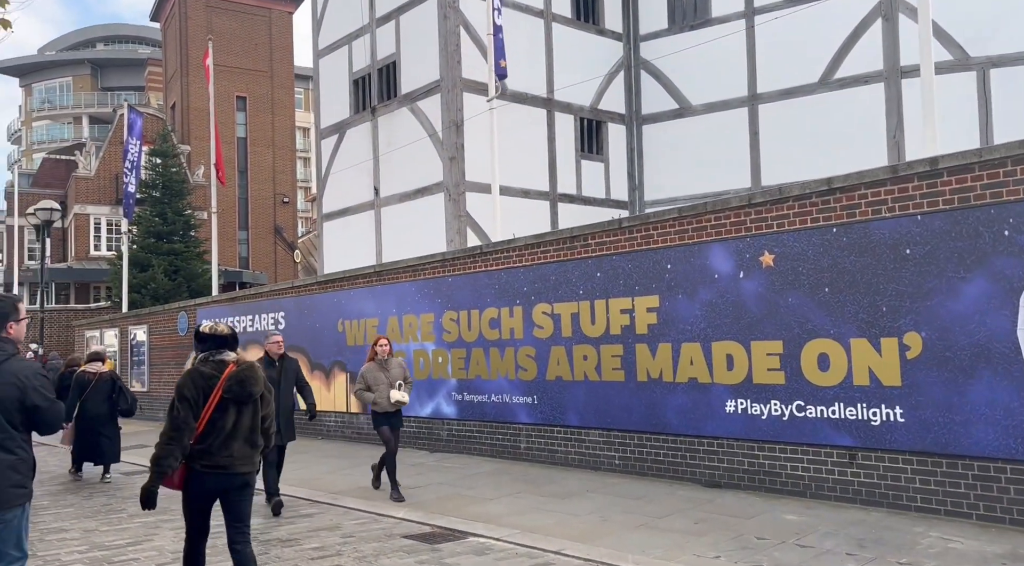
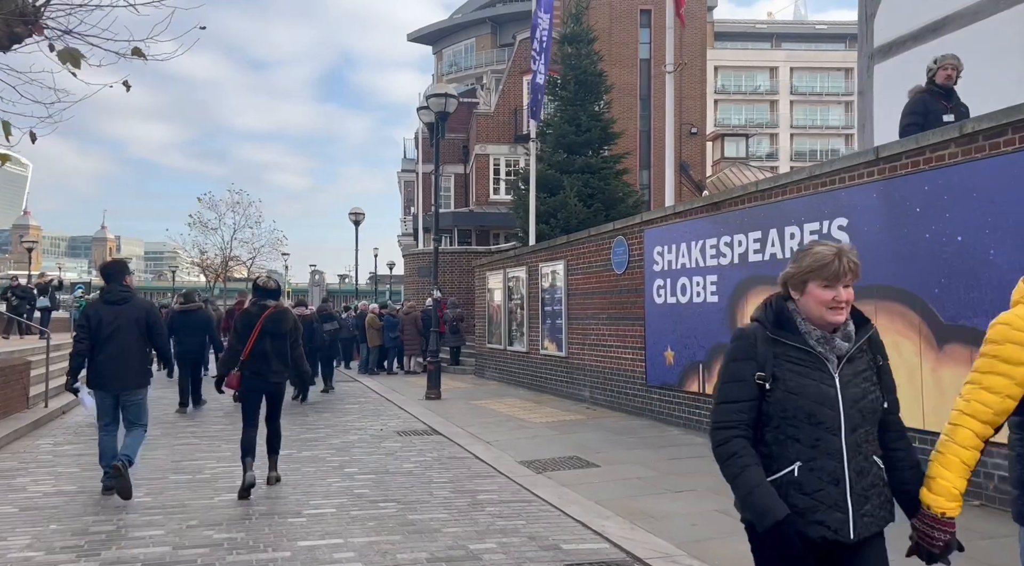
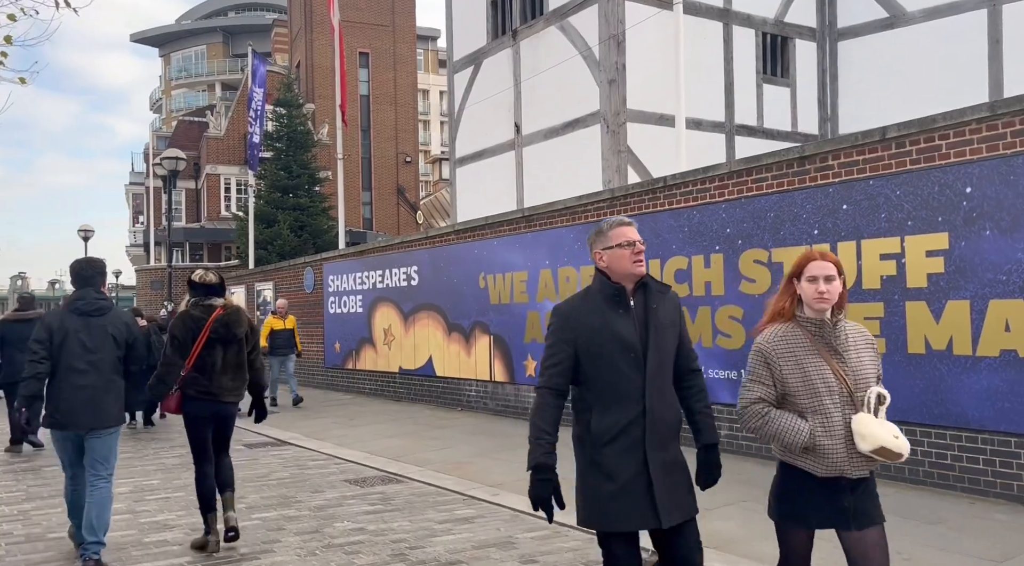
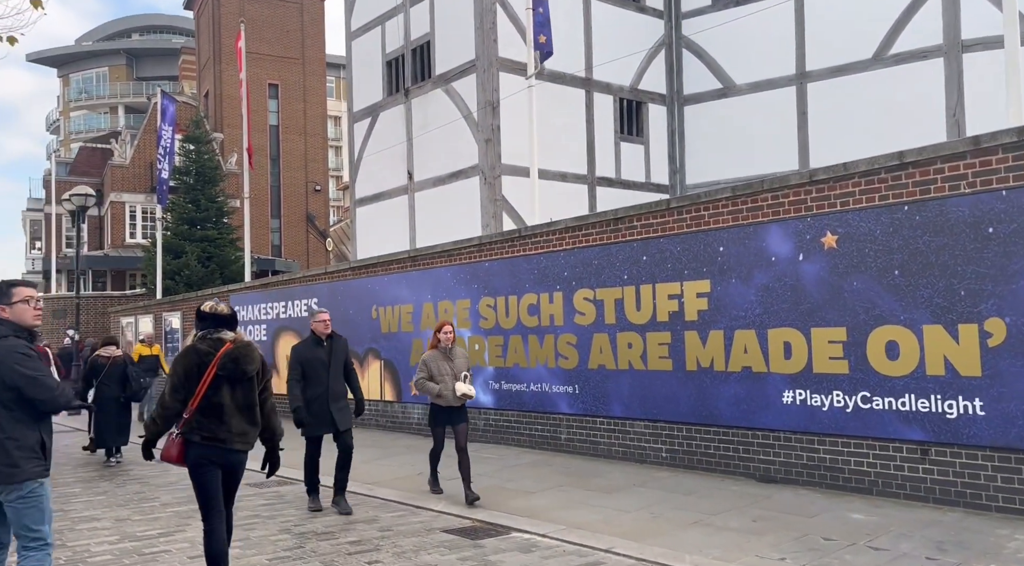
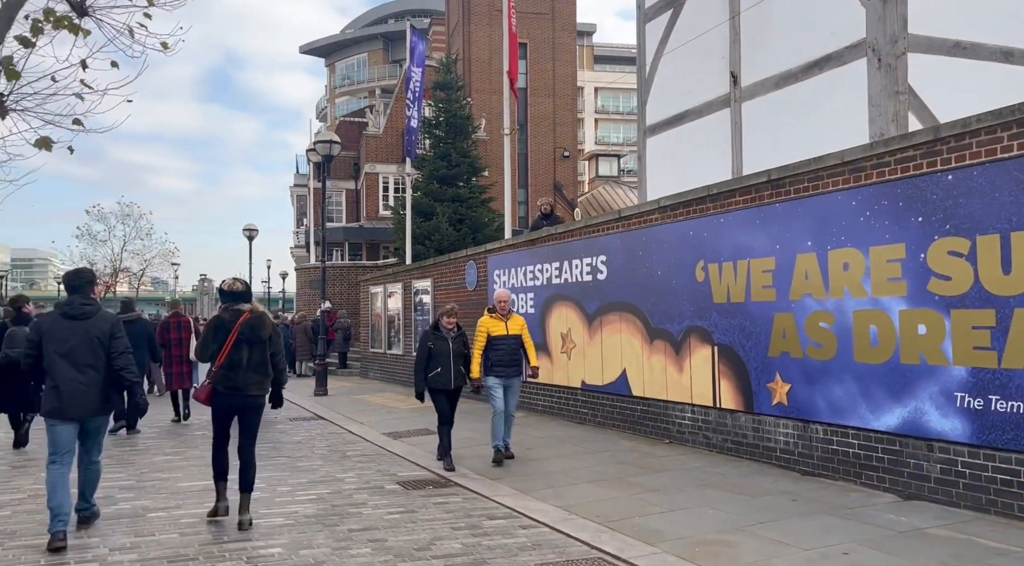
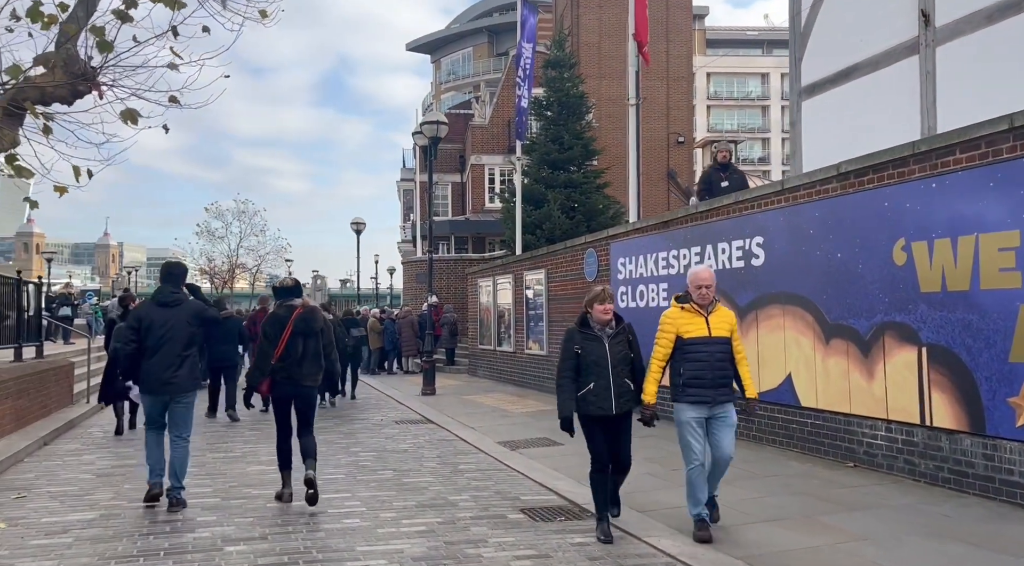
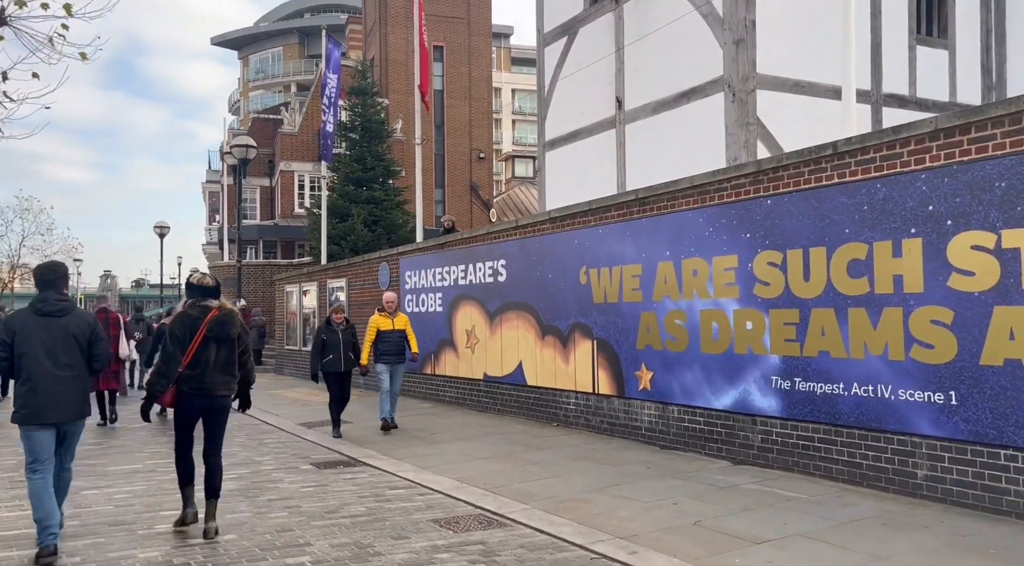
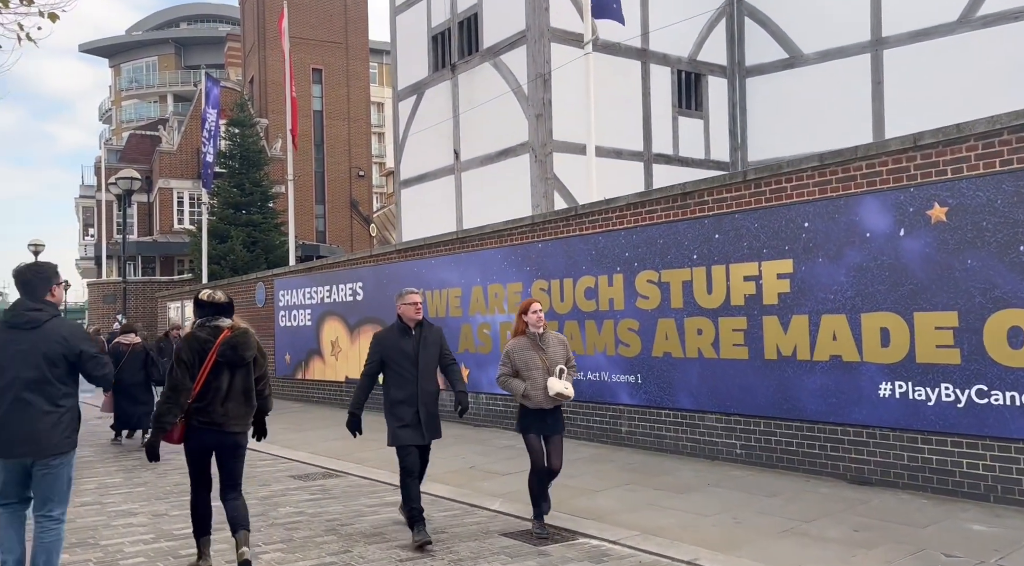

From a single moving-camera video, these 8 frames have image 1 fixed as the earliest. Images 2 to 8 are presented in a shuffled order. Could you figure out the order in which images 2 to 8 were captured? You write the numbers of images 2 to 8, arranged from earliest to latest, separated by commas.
4, 8, 3, 7, 5, 6, 2
